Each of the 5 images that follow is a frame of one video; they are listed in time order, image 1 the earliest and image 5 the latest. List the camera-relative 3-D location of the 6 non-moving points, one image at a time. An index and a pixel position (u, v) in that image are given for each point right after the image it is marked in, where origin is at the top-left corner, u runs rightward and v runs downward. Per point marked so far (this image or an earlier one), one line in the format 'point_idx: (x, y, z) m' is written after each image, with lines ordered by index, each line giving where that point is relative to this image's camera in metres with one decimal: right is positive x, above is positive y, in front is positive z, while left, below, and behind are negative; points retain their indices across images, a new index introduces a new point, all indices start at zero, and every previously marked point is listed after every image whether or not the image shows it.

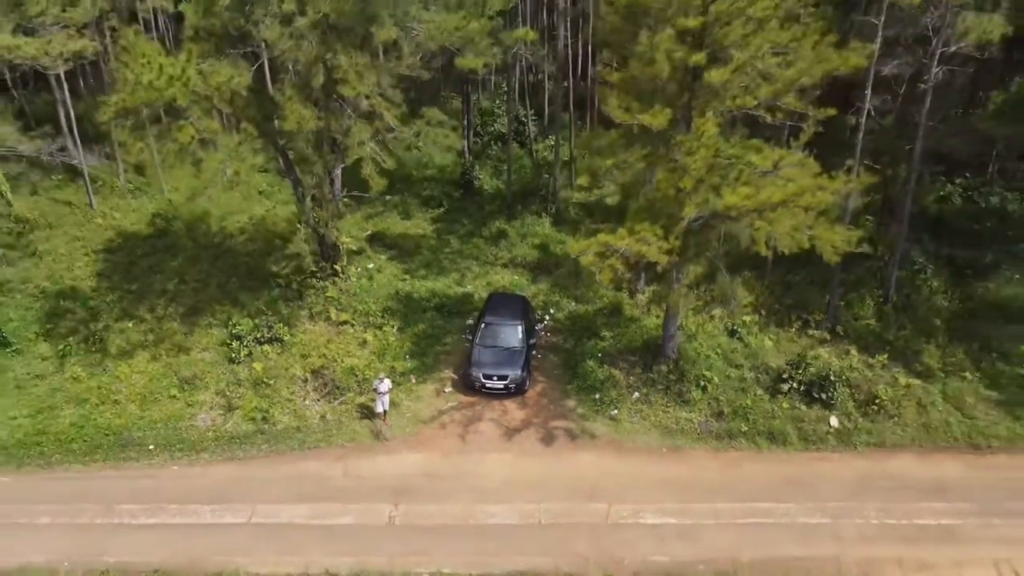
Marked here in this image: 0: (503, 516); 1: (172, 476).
0: (0.0, -2.8, +13.0) m
1: (-4.5, -2.4, +13.9) m
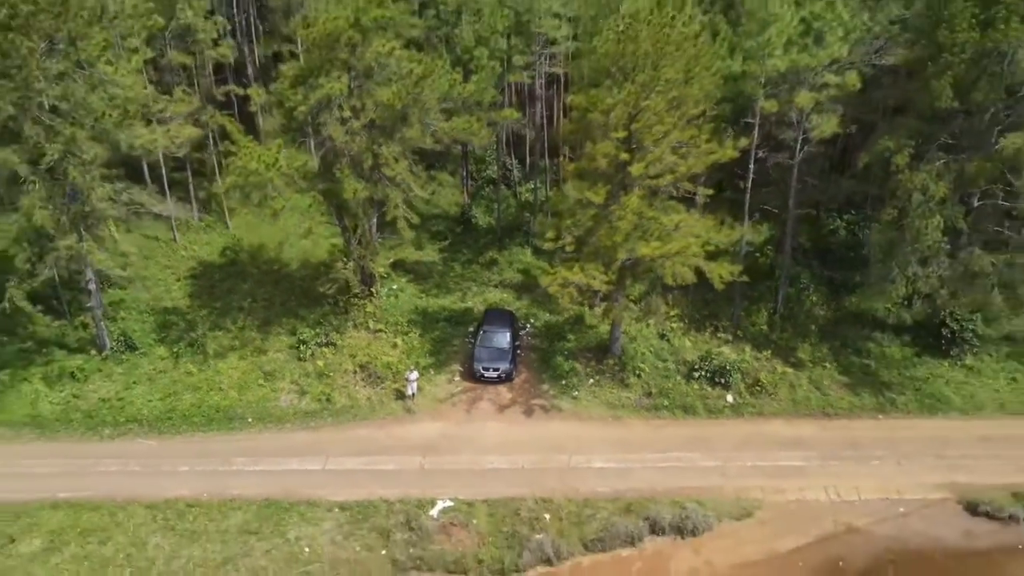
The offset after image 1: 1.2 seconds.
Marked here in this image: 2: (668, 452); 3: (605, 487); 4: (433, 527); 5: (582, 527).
0: (-0.2, -3.1, +19.1) m
1: (-4.6, -2.8, +20.0) m
2: (+2.9, -3.0, +19.5) m
3: (+1.7, -3.4, +18.5) m
4: (-1.3, -4.0, +17.6) m
5: (+1.2, -3.9, +17.6) m
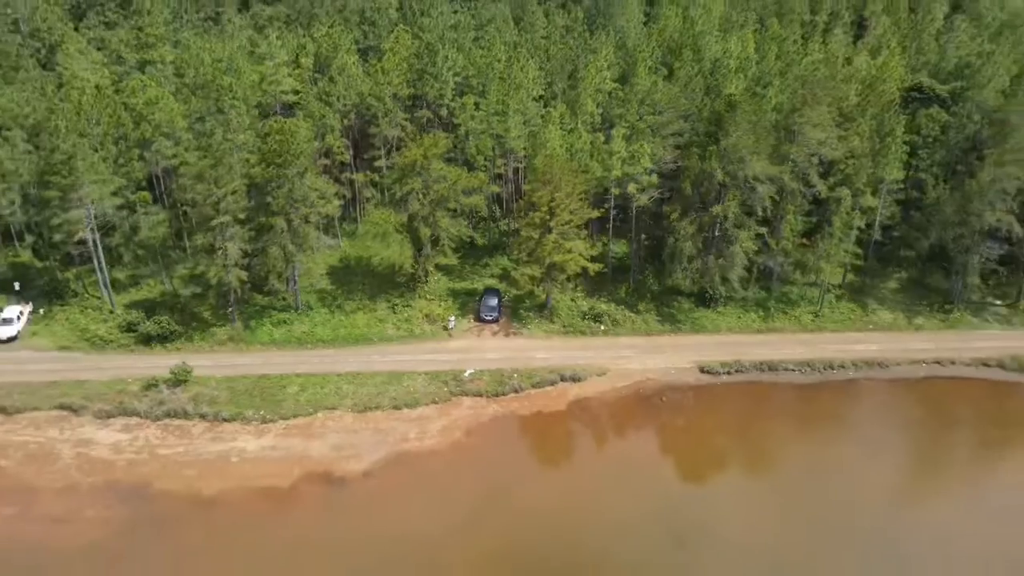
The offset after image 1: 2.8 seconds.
0: (-0.7, -2.7, +41.8) m
1: (-5.2, -2.4, +42.6) m
2: (+2.4, -2.5, +42.2) m
3: (+1.2, -2.9, +41.3) m
4: (-1.7, -3.5, +40.3) m
5: (+0.7, -3.5, +40.3) m
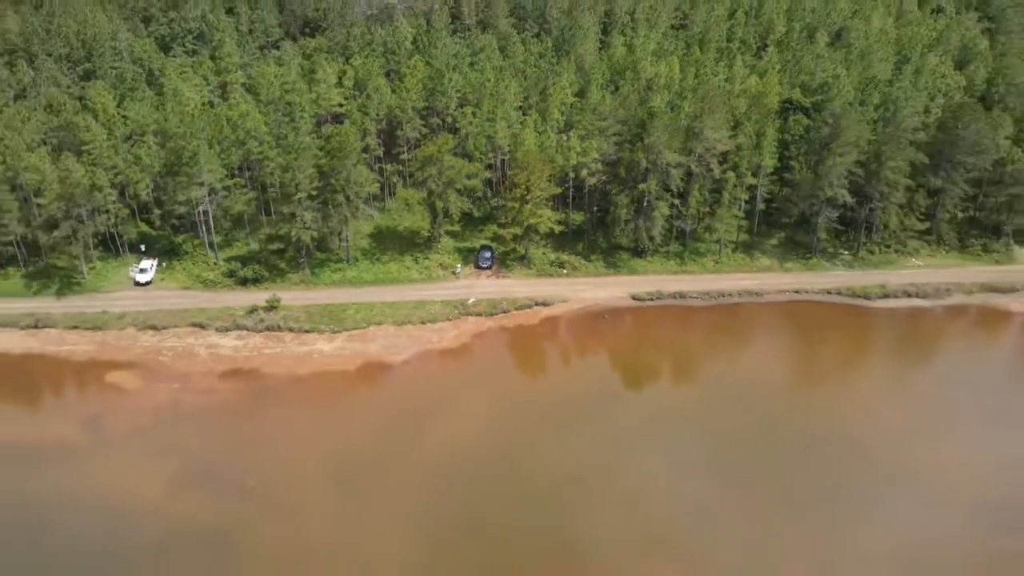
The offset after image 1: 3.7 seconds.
0: (-1.3, -0.1, +59.6) m
1: (-5.8, +0.1, +60.3) m
2: (+1.8, +0.1, +60.1) m
3: (+0.6, -0.4, +59.1) m
4: (-2.3, -1.0, +58.1) m
5: (+0.2, -0.9, +58.1) m
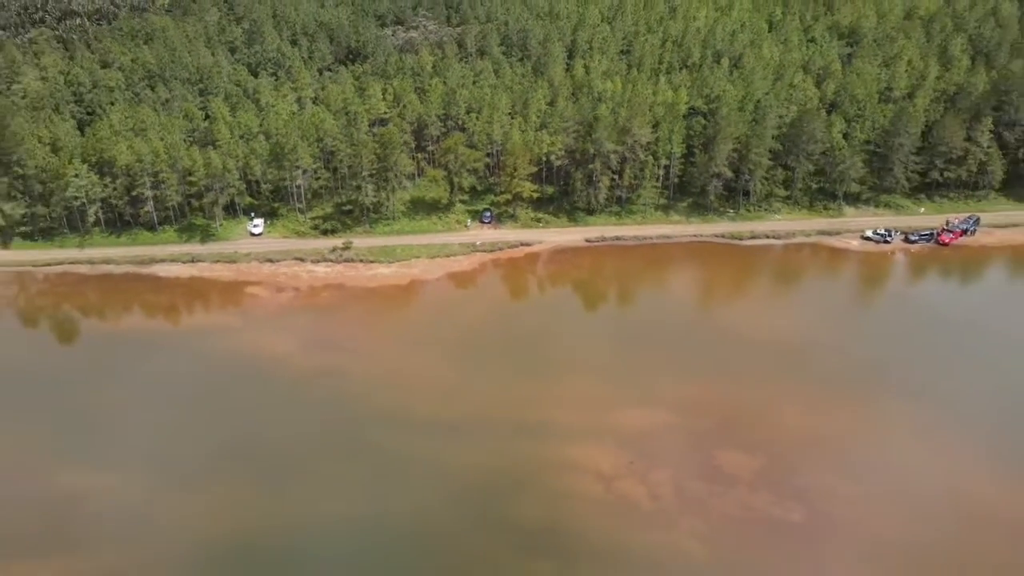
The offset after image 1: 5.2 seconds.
0: (-1.9, +4.3, +88.7) m
1: (-6.4, +4.5, +89.3) m
2: (+1.2, +4.6, +89.2) m
3: (+0.1, +4.1, +88.2) m
4: (-2.9, +3.4, +87.1) m
5: (-0.4, +3.5, +87.2) m
